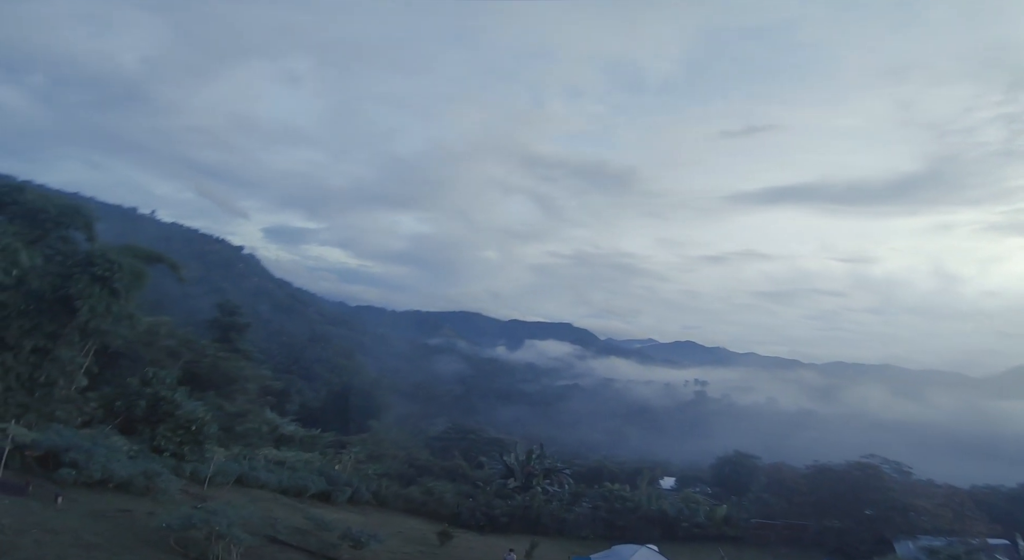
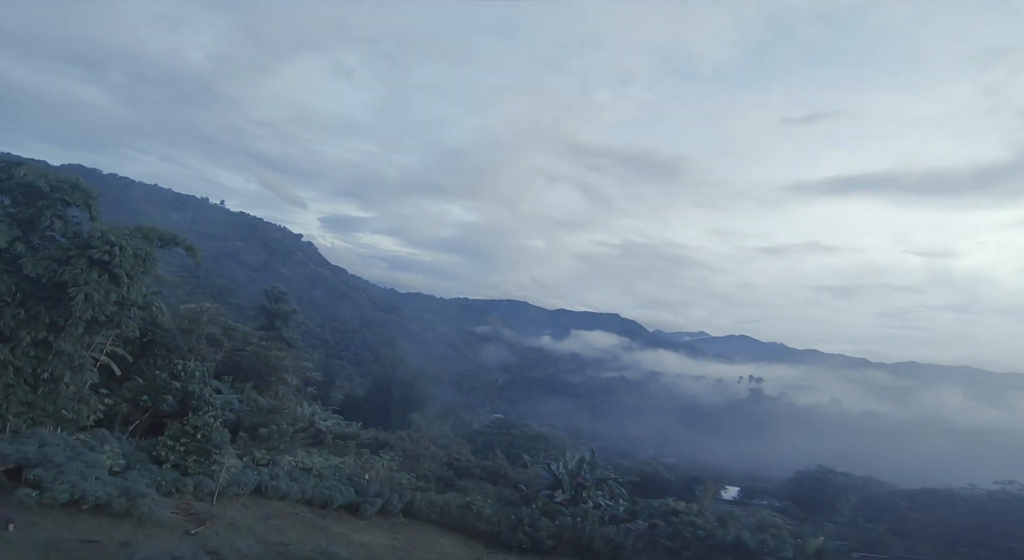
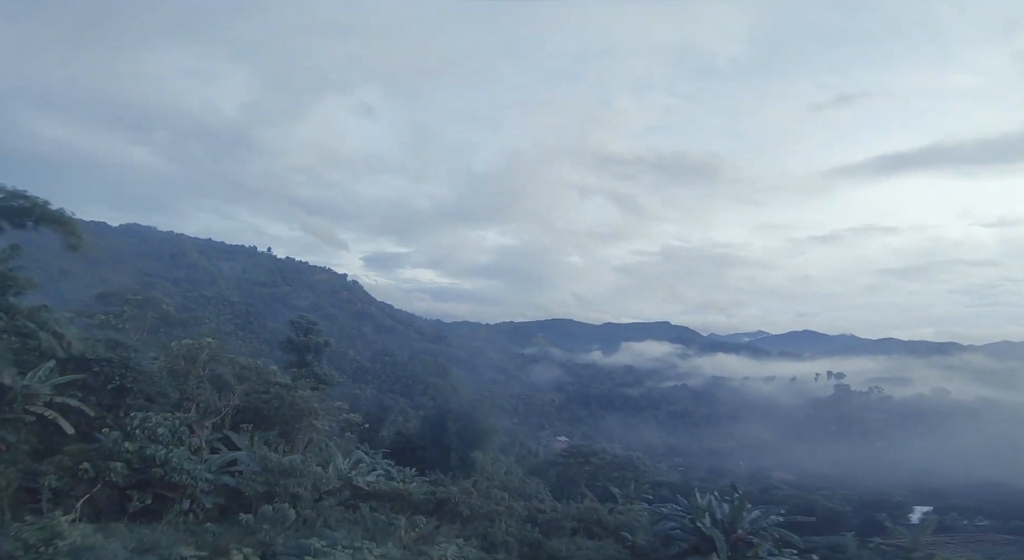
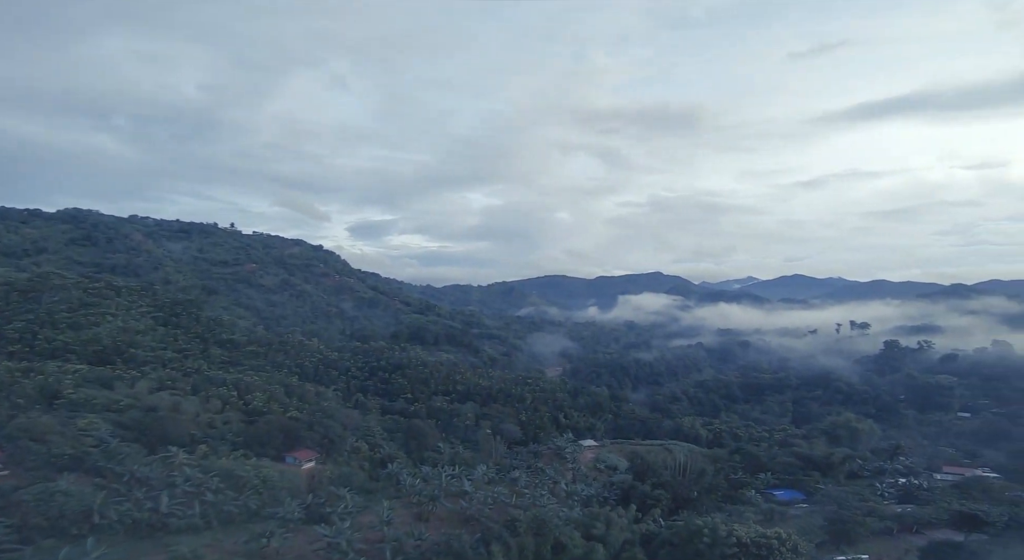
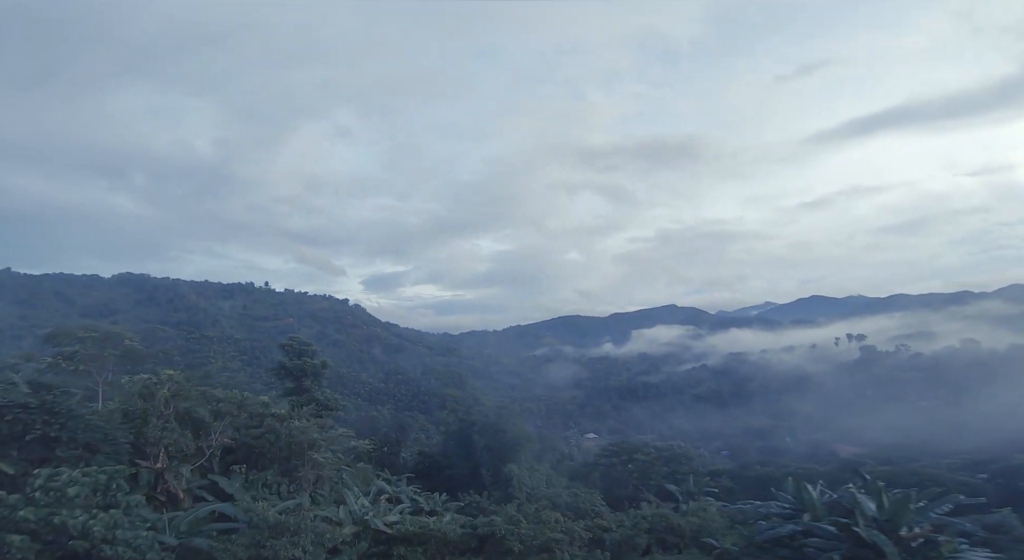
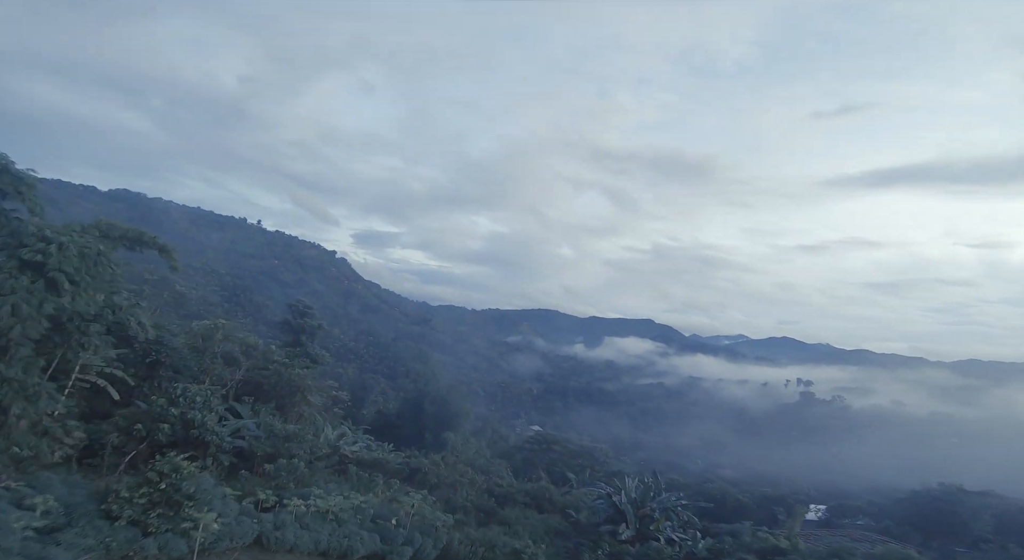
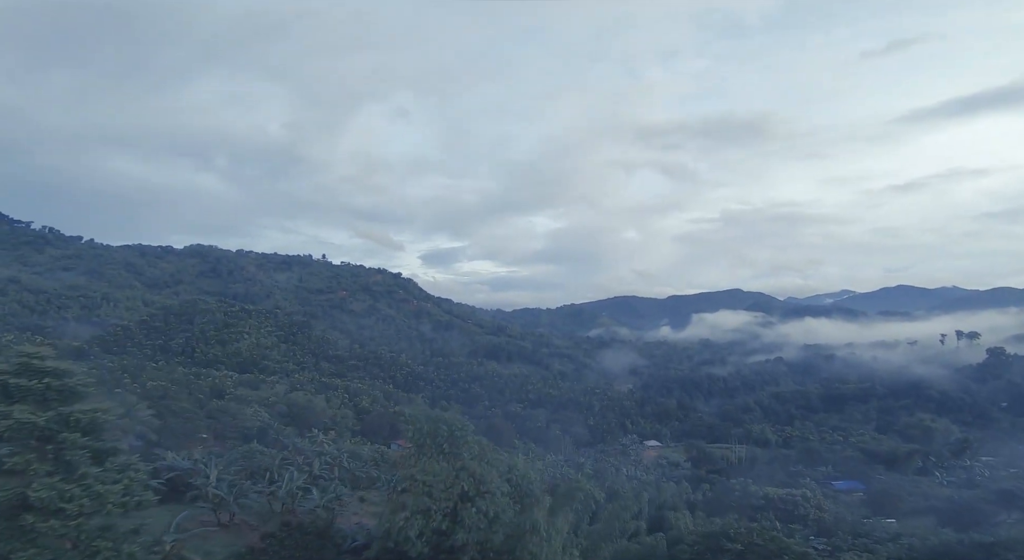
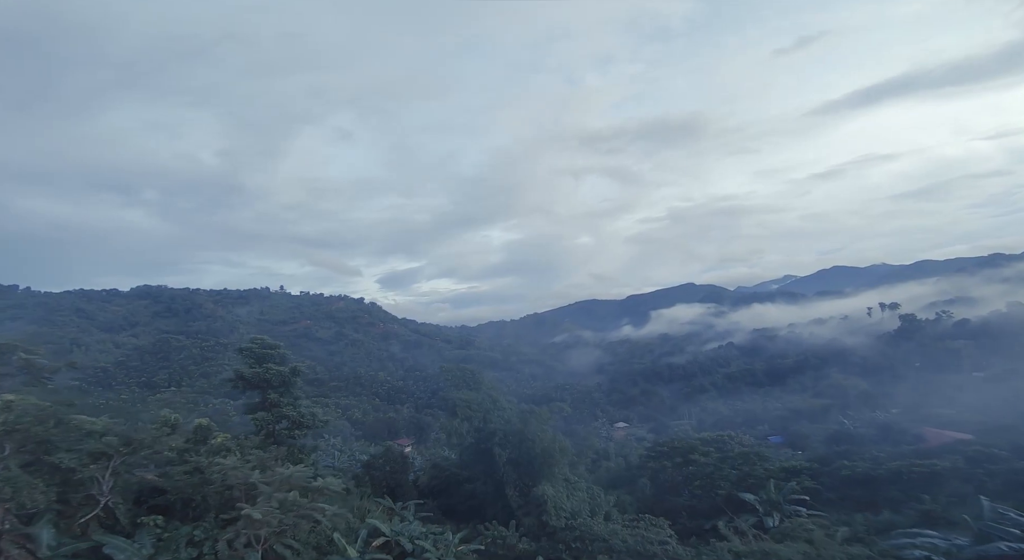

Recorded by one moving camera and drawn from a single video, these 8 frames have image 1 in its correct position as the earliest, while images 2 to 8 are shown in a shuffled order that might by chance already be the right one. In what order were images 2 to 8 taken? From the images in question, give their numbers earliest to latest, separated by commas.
2, 6, 3, 5, 8, 7, 4
